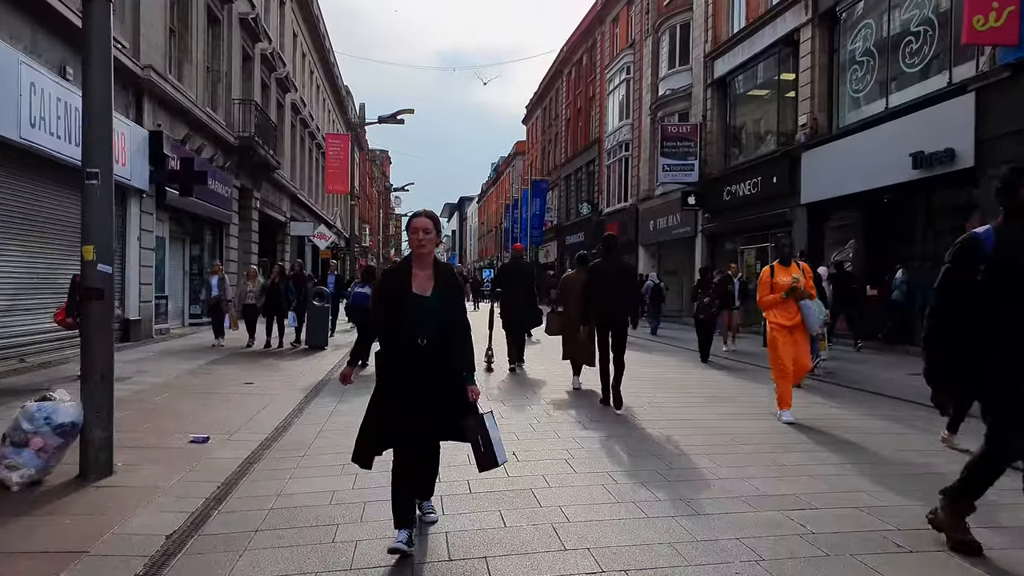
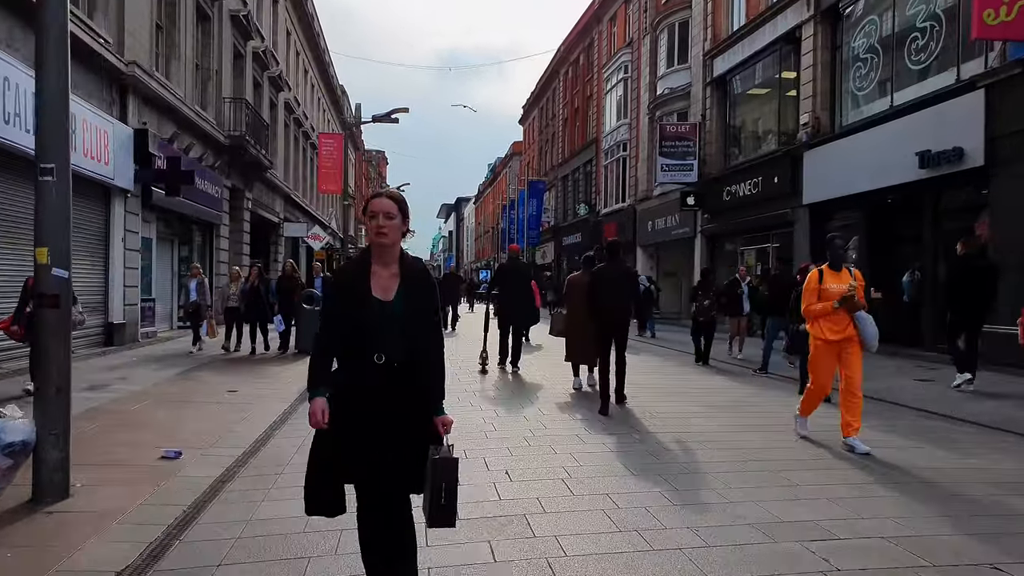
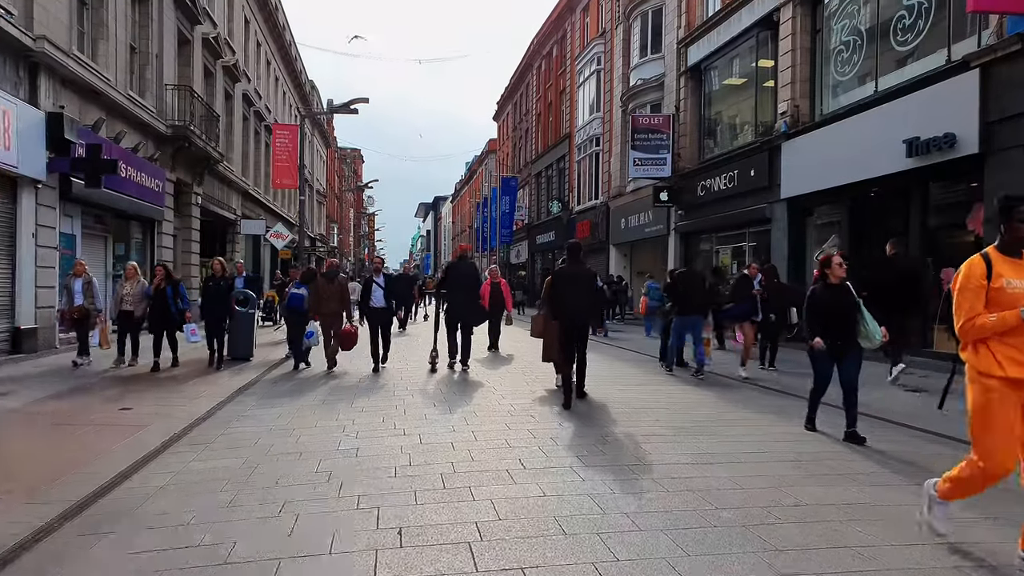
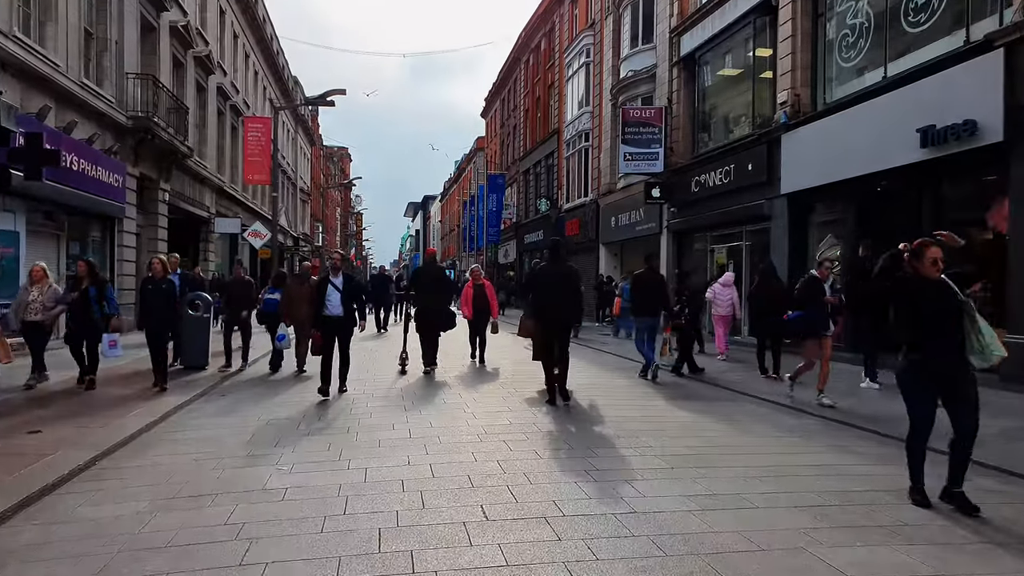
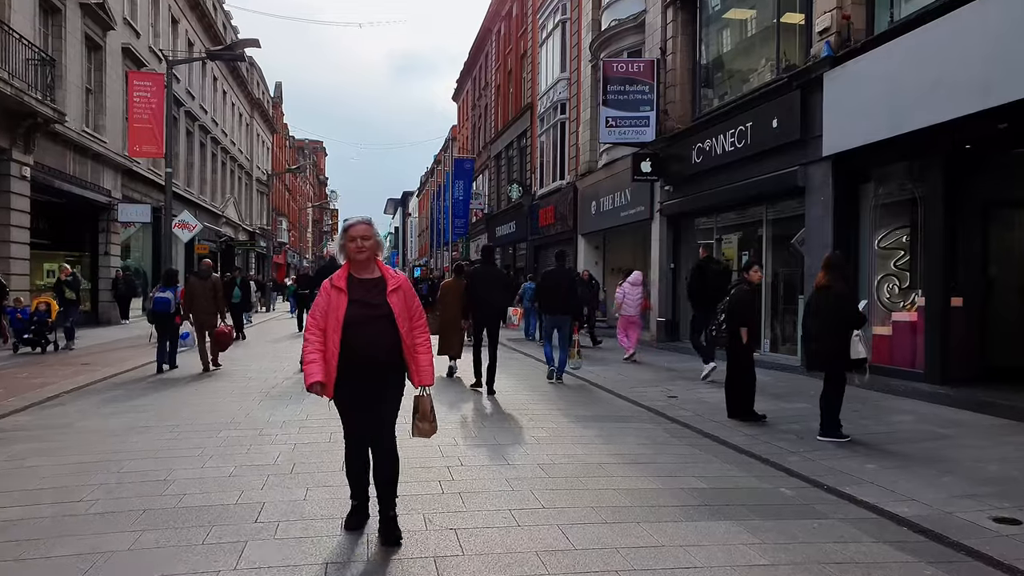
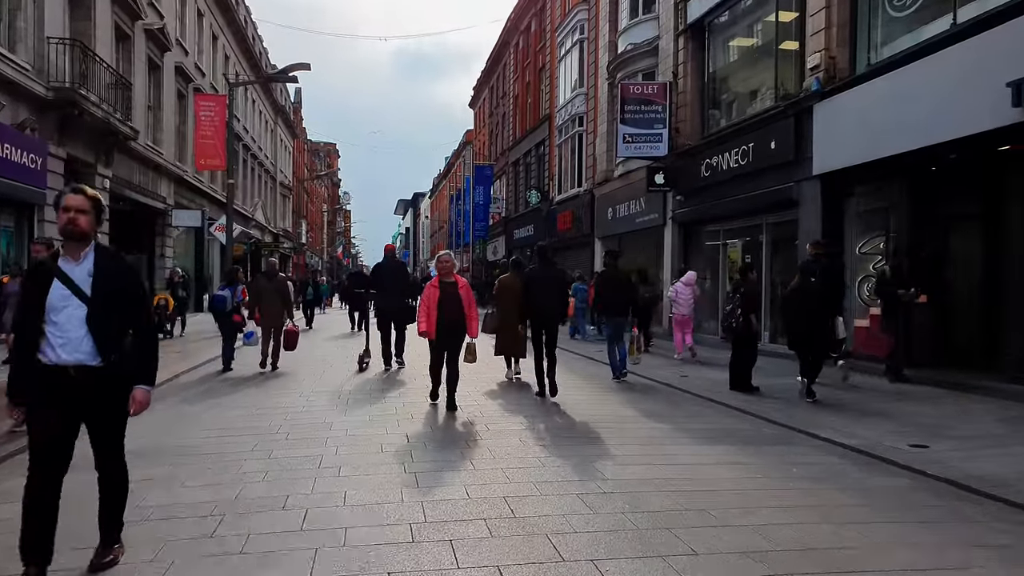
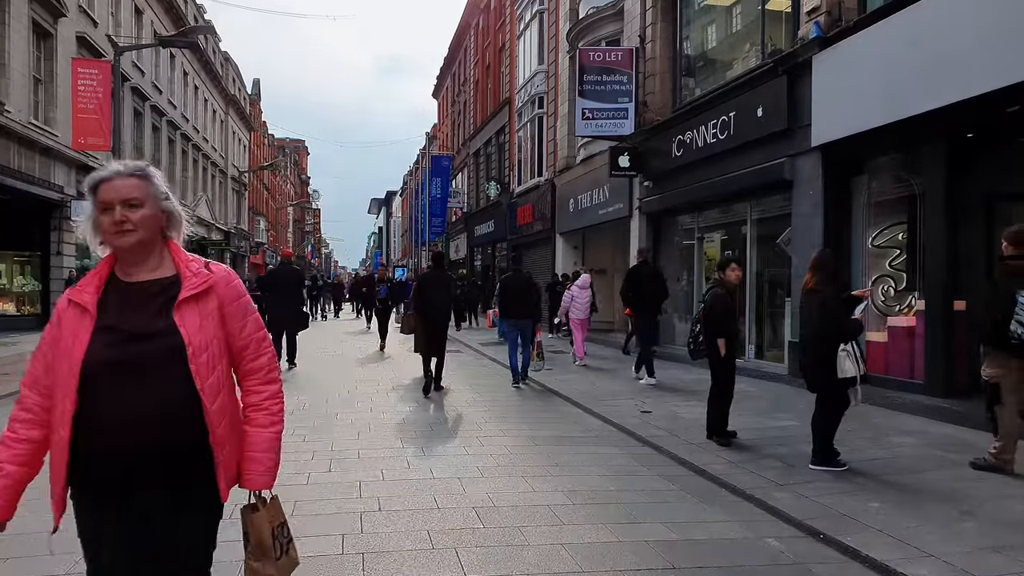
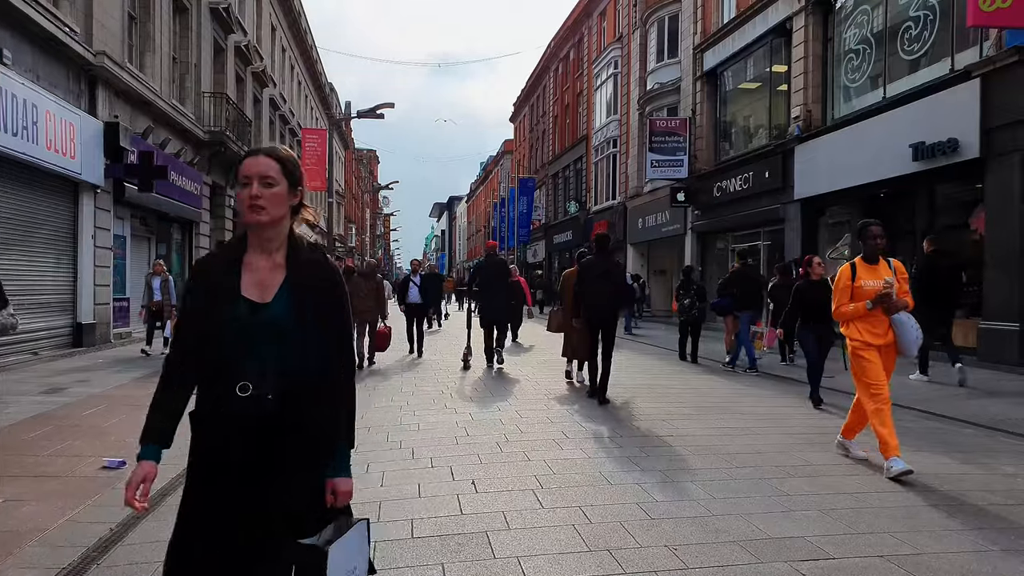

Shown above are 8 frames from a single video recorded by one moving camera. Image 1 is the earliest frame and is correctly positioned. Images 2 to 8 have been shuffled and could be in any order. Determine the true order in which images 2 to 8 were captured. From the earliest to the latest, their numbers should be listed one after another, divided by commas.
2, 8, 3, 4, 6, 5, 7
